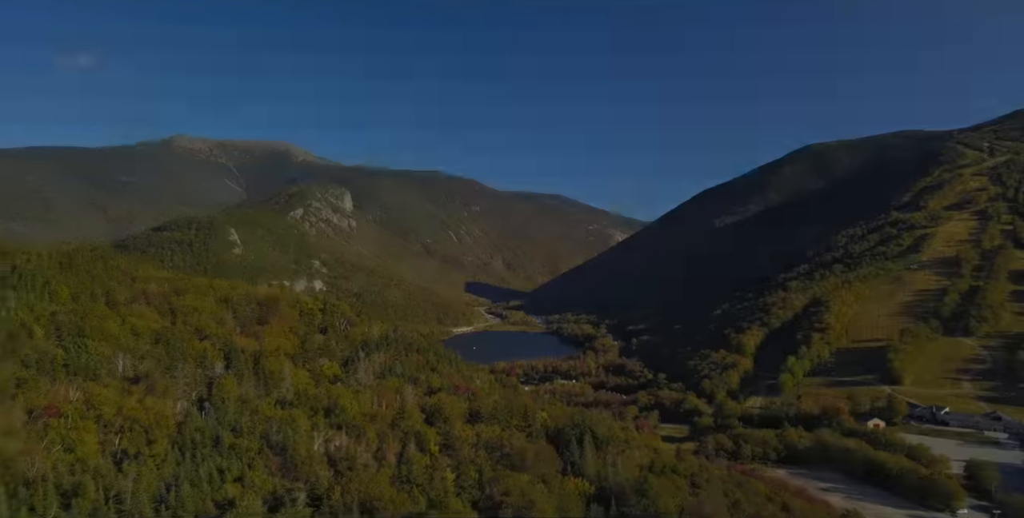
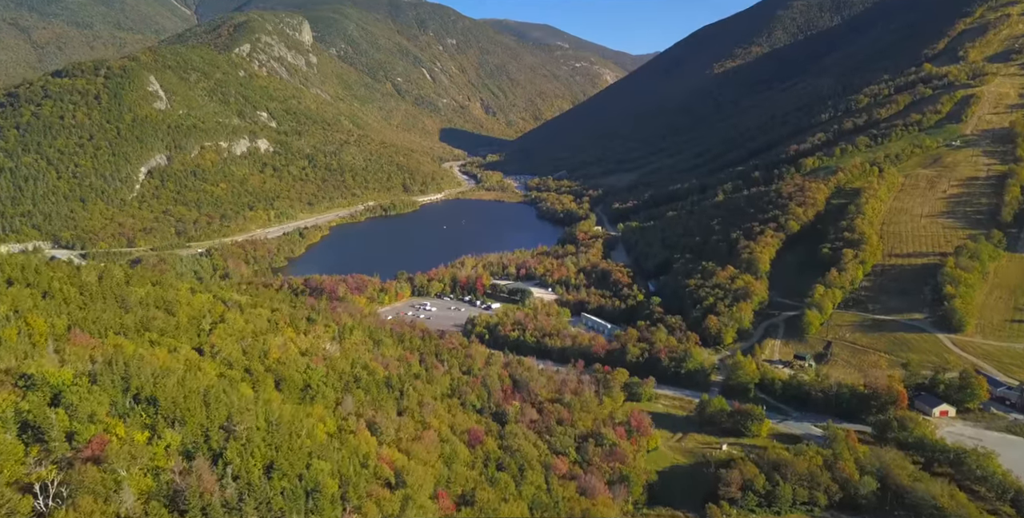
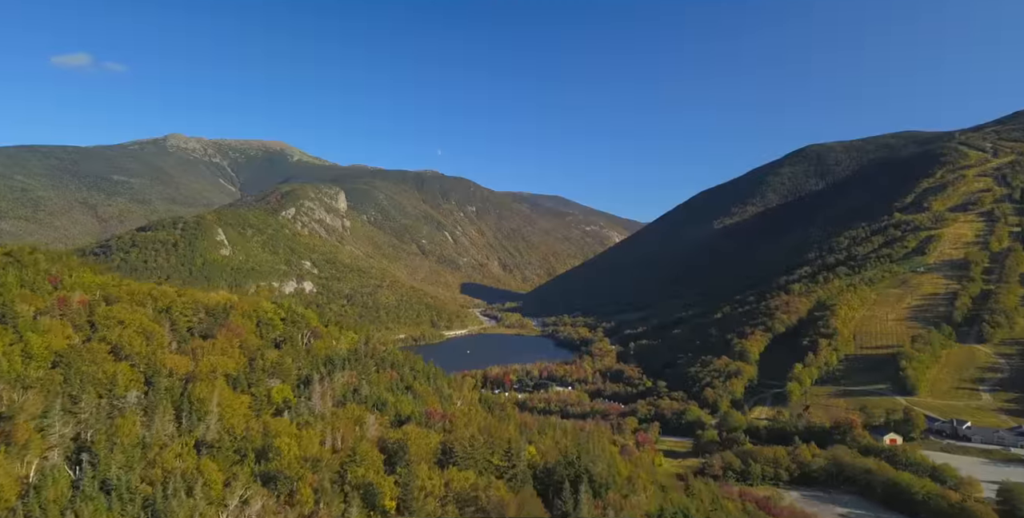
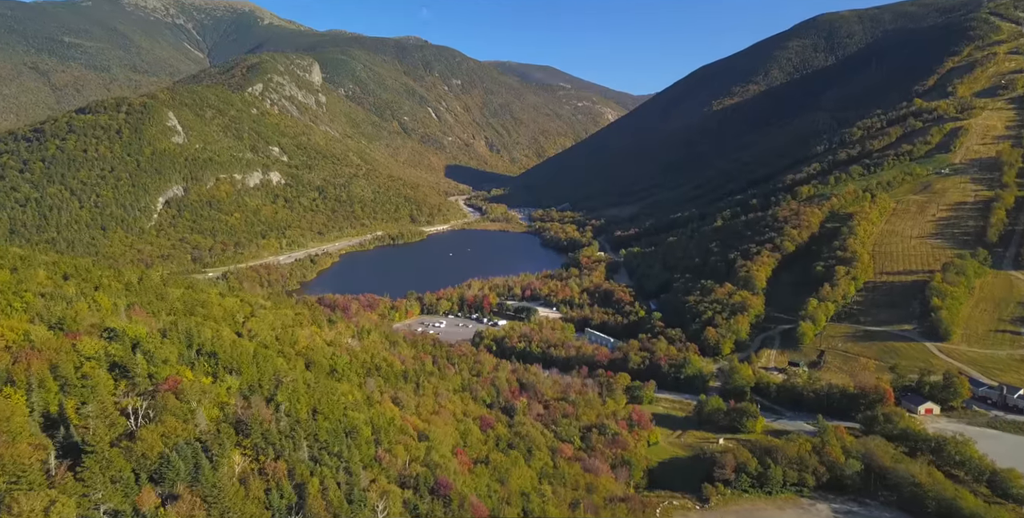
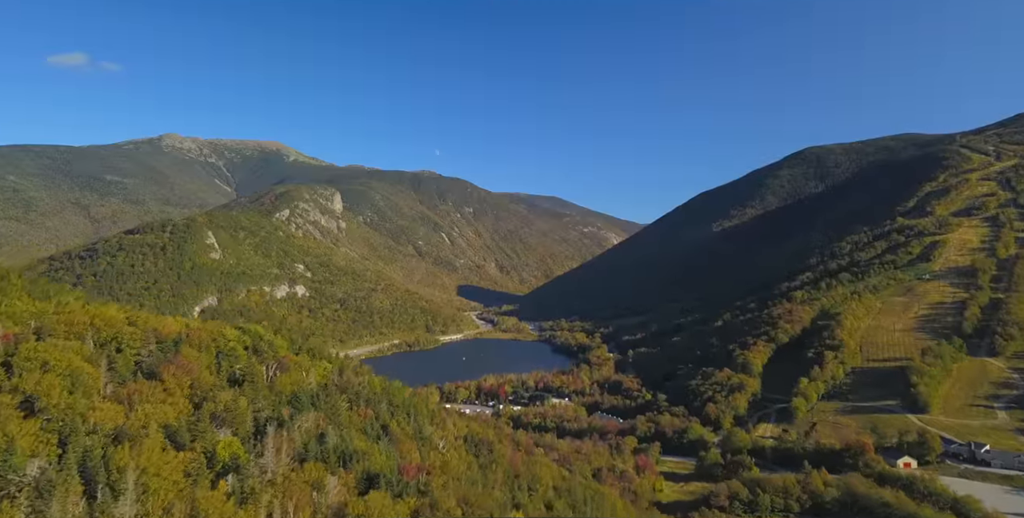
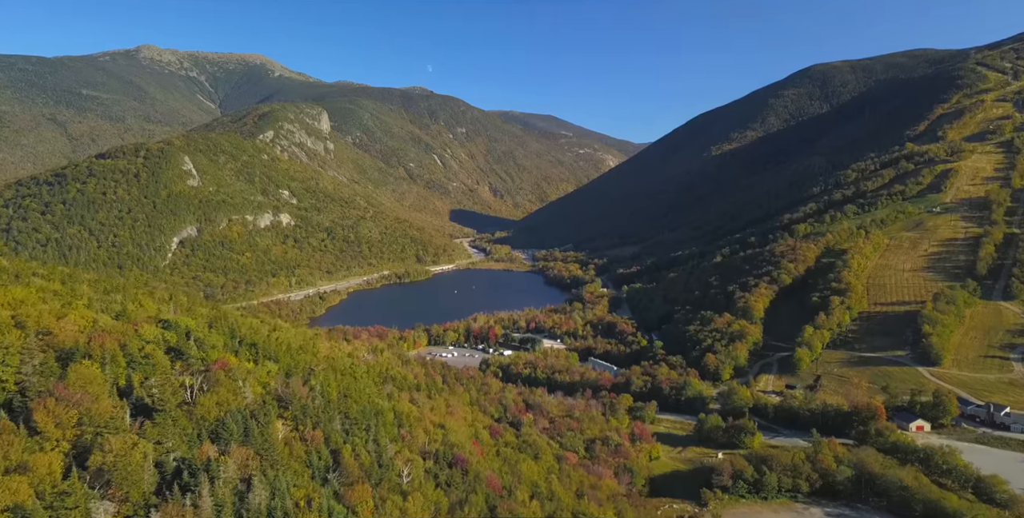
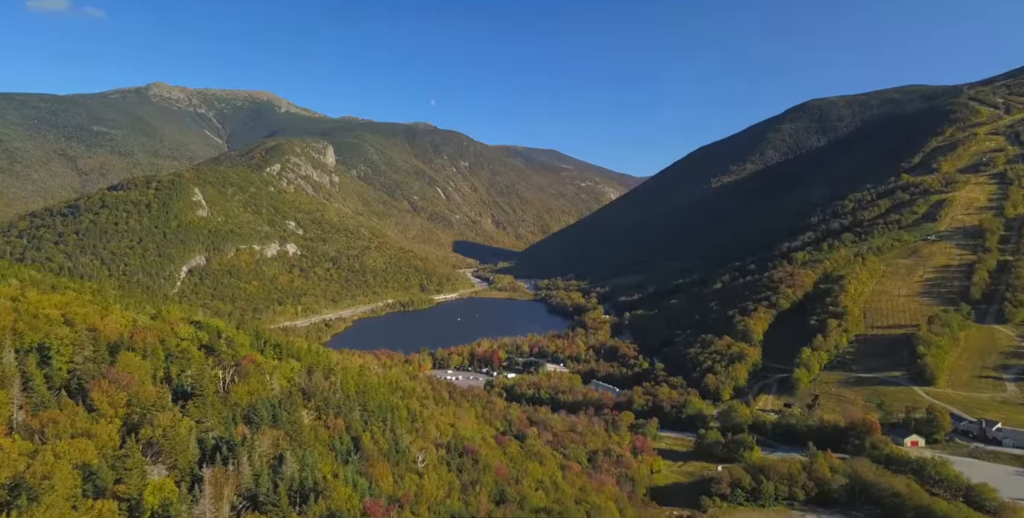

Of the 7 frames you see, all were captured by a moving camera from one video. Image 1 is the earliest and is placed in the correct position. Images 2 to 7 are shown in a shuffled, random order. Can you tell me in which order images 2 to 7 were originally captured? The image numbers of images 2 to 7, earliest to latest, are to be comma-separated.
3, 5, 7, 6, 4, 2
